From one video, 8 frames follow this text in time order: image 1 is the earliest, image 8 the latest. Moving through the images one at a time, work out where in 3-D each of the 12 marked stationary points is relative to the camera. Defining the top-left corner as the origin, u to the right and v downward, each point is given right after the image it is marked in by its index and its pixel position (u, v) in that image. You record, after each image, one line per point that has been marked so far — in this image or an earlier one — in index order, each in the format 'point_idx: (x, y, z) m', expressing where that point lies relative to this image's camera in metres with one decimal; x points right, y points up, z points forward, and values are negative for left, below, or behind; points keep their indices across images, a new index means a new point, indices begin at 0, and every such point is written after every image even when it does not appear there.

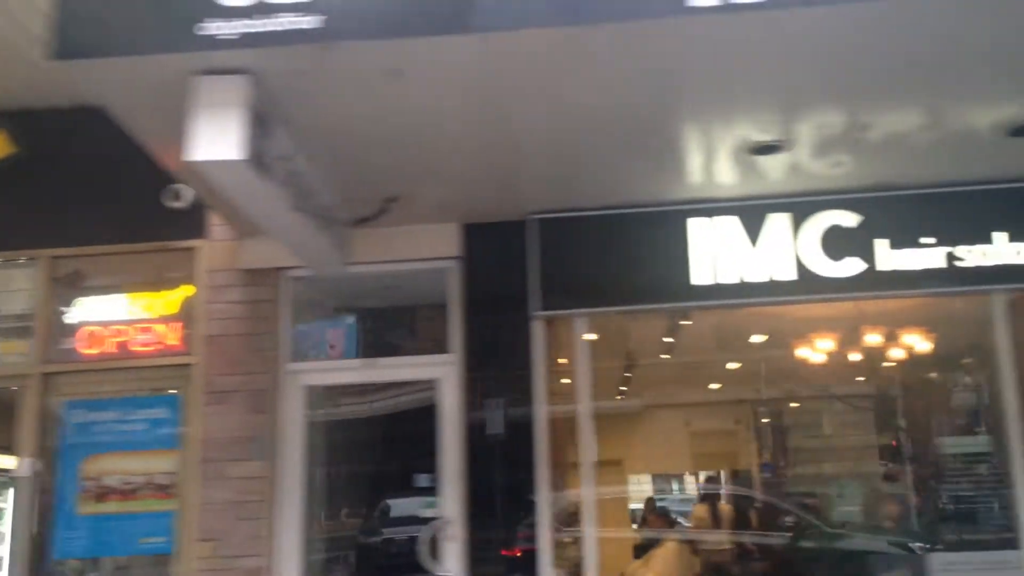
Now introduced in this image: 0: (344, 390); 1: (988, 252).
0: (-1.0, -0.6, +5.6) m
1: (+2.6, +0.2, +5.1) m
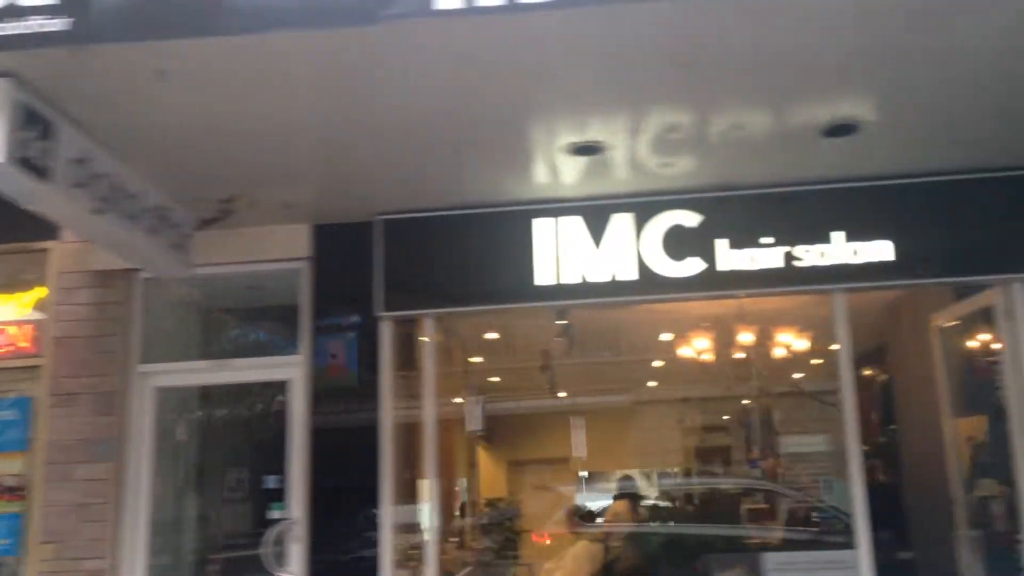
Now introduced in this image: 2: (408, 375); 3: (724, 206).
0: (-1.9, -0.6, +5.6) m
1: (+1.7, +0.2, +5.1) m
2: (-0.6, -0.5, +5.5) m
3: (+1.2, +0.5, +5.2) m
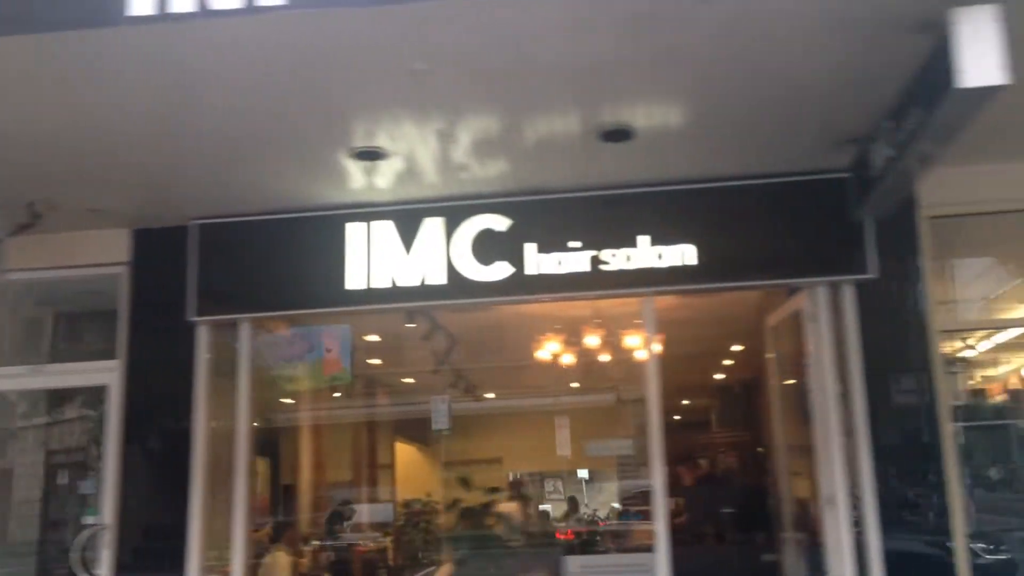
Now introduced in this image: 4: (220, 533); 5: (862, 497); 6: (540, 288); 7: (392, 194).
0: (-2.9, -0.6, +5.6) m
1: (+0.6, +0.2, +5.1) m
2: (-1.7, -0.5, +5.5) m
3: (+0.1, +0.4, +5.2) m
4: (-1.7, -1.4, +5.4) m
5: (+1.8, -1.1, +4.9) m
6: (+0.1, 0.0, +5.2) m
7: (-0.7, +0.5, +5.3) m
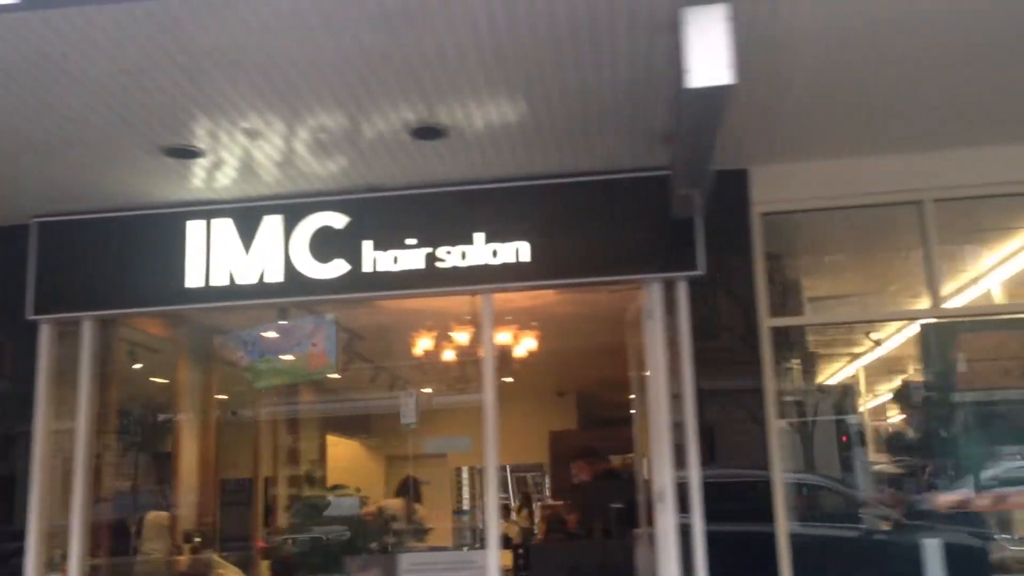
0: (-3.8, -0.6, +5.6) m
1: (-0.2, +0.2, +5.1) m
2: (-2.5, -0.5, +5.5) m
3: (-0.8, +0.4, +5.2) m
4: (-2.6, -1.4, +5.4) m
5: (+0.9, -1.0, +4.9) m
6: (-0.7, 0.0, +5.2) m
7: (-1.6, +0.5, +5.2) m
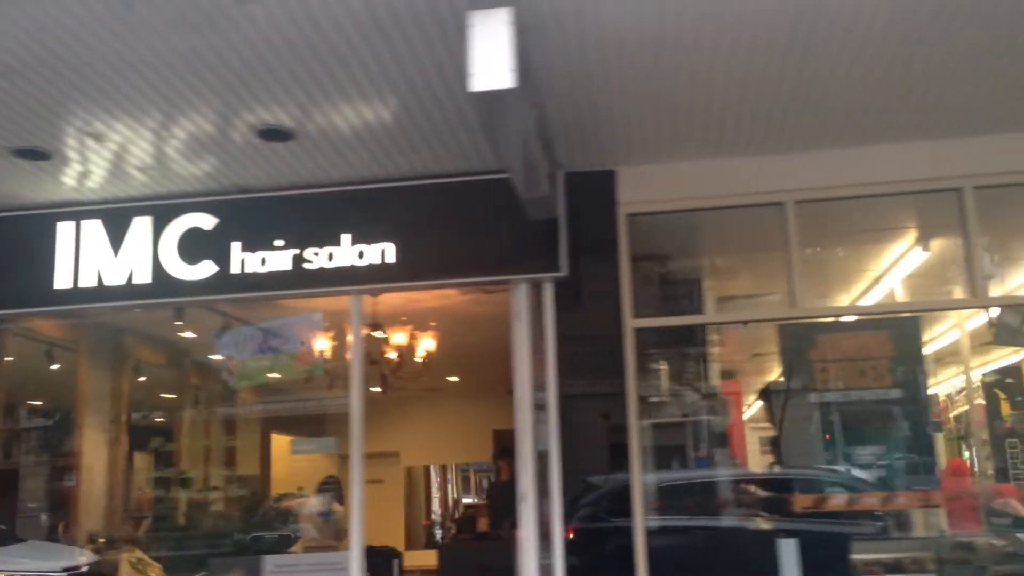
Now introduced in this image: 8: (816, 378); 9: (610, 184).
0: (-4.5, -0.6, +5.6) m
1: (-1.0, +0.2, +5.1) m
2: (-3.3, -0.5, +5.5) m
3: (-1.5, +0.4, +5.2) m
4: (-3.3, -1.4, +5.3) m
5: (+0.2, -1.1, +4.9) m
6: (-1.5, 0.0, +5.2) m
7: (-2.3, +0.5, +5.2) m
8: (+1.6, -0.5, +5.0) m
9: (+0.5, +0.6, +5.2) m
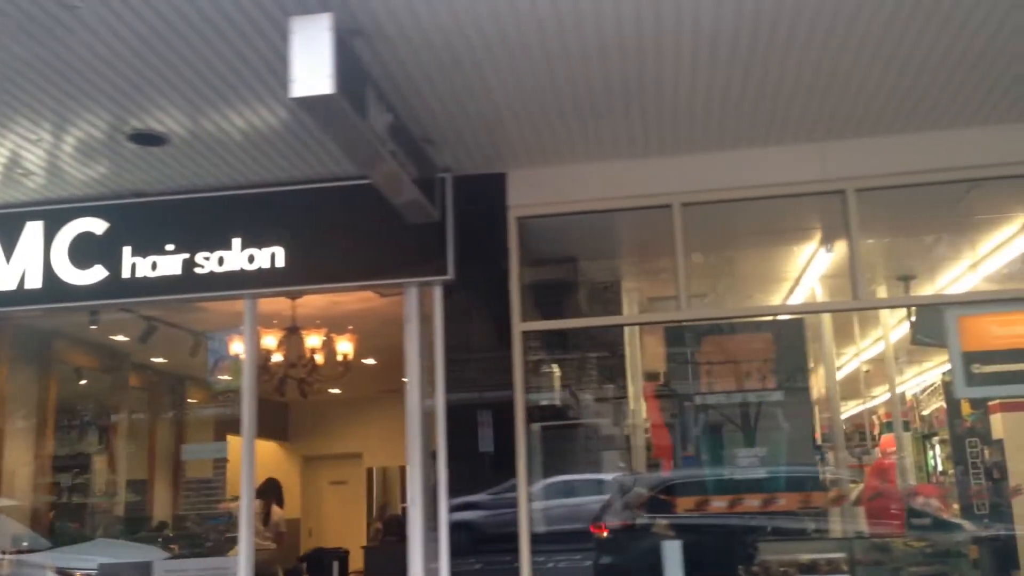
0: (-5.1, -0.7, +5.6) m
1: (-1.6, +0.2, +5.1) m
2: (-3.9, -0.6, +5.4) m
3: (-2.1, +0.4, +5.2) m
4: (-3.9, -1.4, +5.3) m
5: (-0.4, -1.1, +4.9) m
6: (-2.1, 0.0, +5.1) m
7: (-2.9, +0.5, +5.2) m
8: (+1.0, -0.5, +5.0) m
9: (-0.1, +0.6, +5.2) m
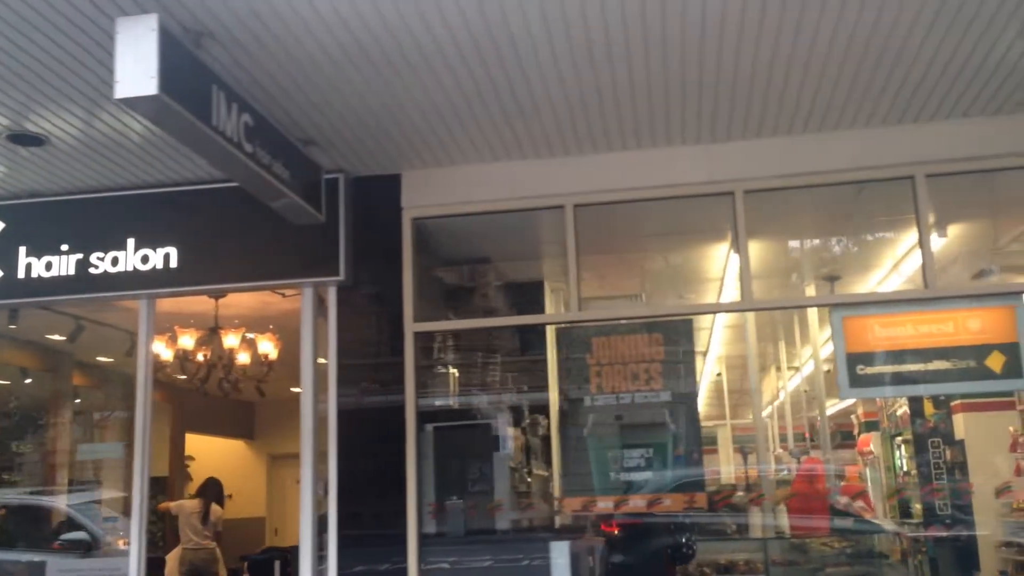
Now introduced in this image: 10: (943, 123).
0: (-5.7, -0.7, +5.6) m
1: (-2.1, +0.2, +5.1) m
2: (-4.4, -0.6, +5.4) m
3: (-2.6, +0.4, +5.2) m
4: (-4.4, -1.4, +5.3) m
5: (-1.0, -1.1, +4.9) m
6: (-2.6, 0.0, +5.1) m
7: (-3.4, +0.5, +5.2) m
8: (+0.4, -0.5, +5.0) m
9: (-0.6, +0.5, +5.2) m
10: (+2.2, +0.9, +4.8) m
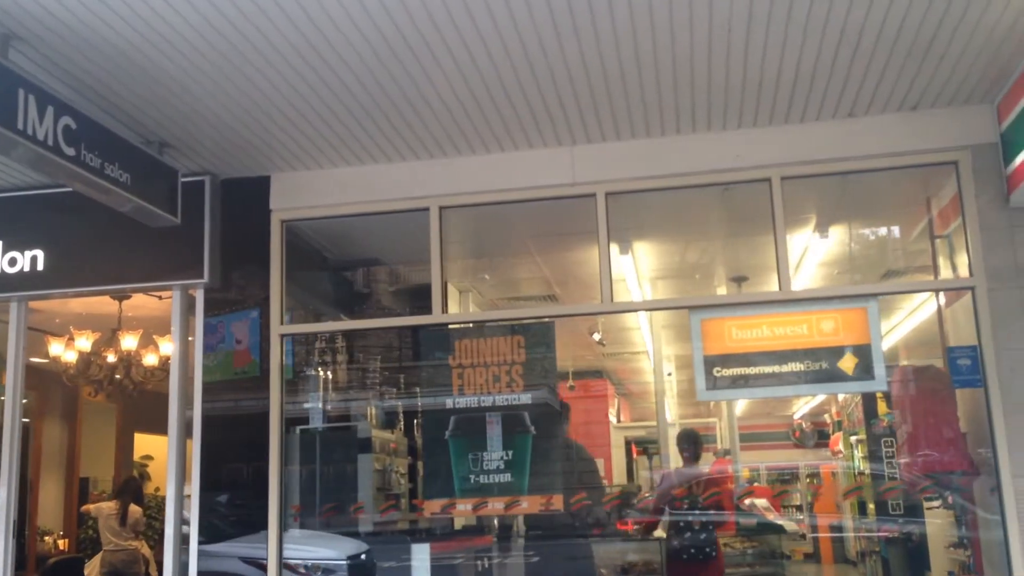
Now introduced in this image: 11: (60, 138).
0: (-6.4, -0.7, +5.5) m
1: (-2.8, +0.1, +5.1) m
2: (-5.1, -0.6, +5.4) m
3: (-3.4, +0.4, +5.2) m
4: (-5.2, -1.4, +5.3) m
5: (-1.7, -1.1, +4.9) m
6: (-3.3, 0.0, +5.1) m
7: (-4.2, +0.5, +5.2) m
8: (-0.3, -0.5, +5.0) m
9: (-1.3, +0.5, +5.2) m
10: (+1.5, +0.8, +4.9) m
11: (-1.8, +0.6, +3.7) m
